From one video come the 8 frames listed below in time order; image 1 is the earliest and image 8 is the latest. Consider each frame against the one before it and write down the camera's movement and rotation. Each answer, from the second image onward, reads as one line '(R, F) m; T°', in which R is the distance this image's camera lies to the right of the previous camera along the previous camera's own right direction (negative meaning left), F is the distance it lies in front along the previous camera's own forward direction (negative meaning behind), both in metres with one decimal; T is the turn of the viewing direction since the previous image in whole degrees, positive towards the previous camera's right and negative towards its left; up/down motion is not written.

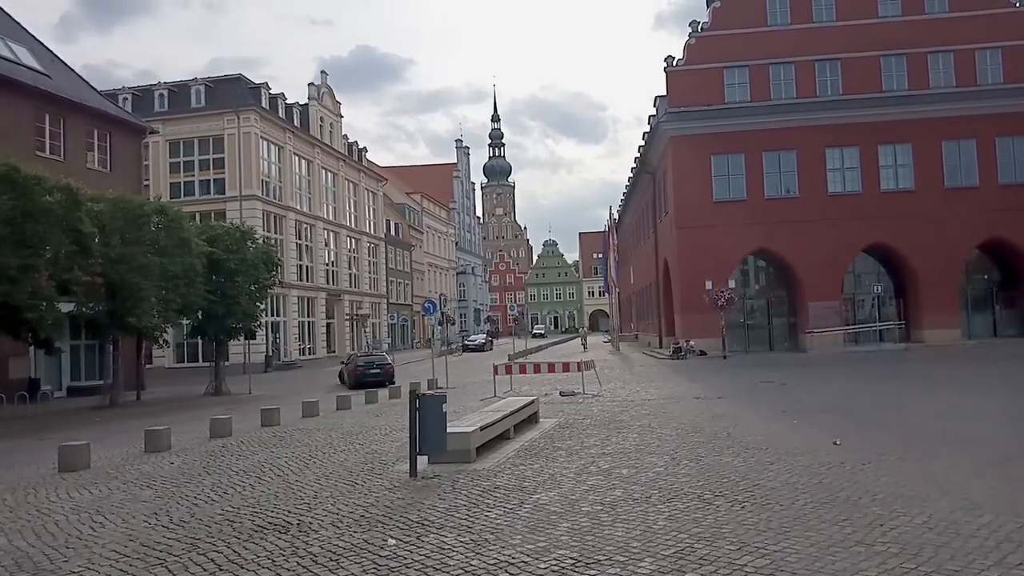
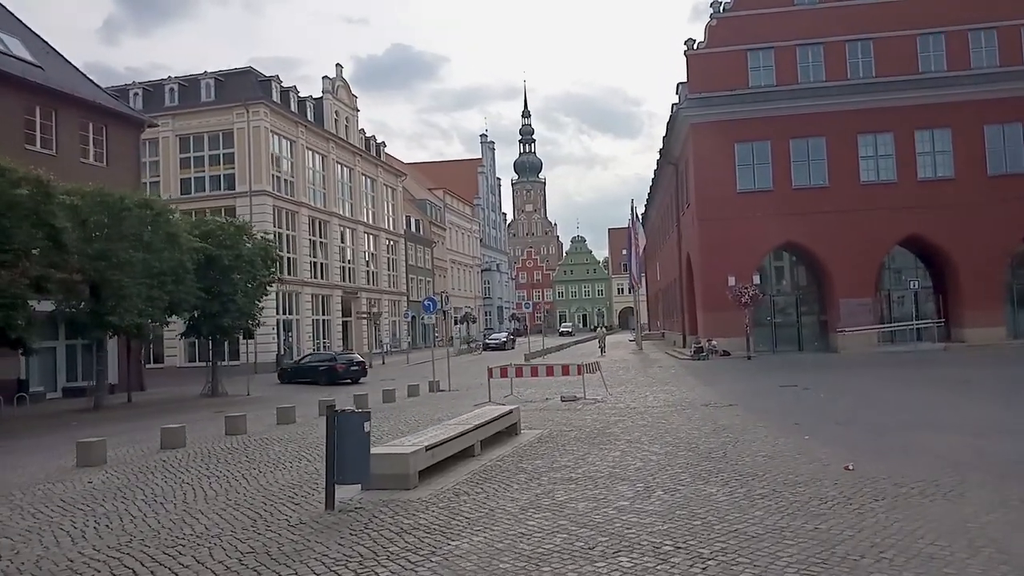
(+0.9, +1.7) m; -2°
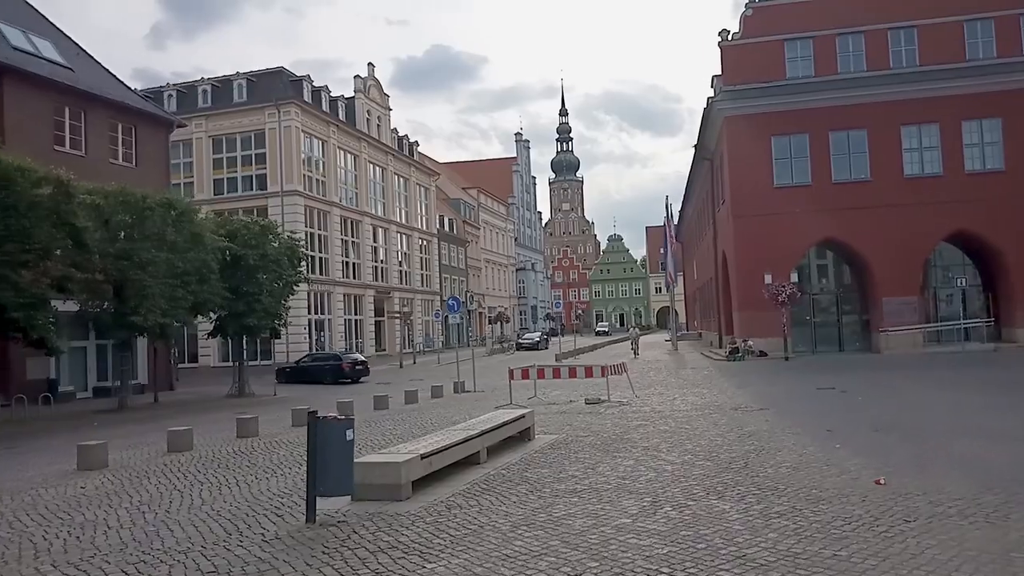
(+0.4, +0.6) m; -3°
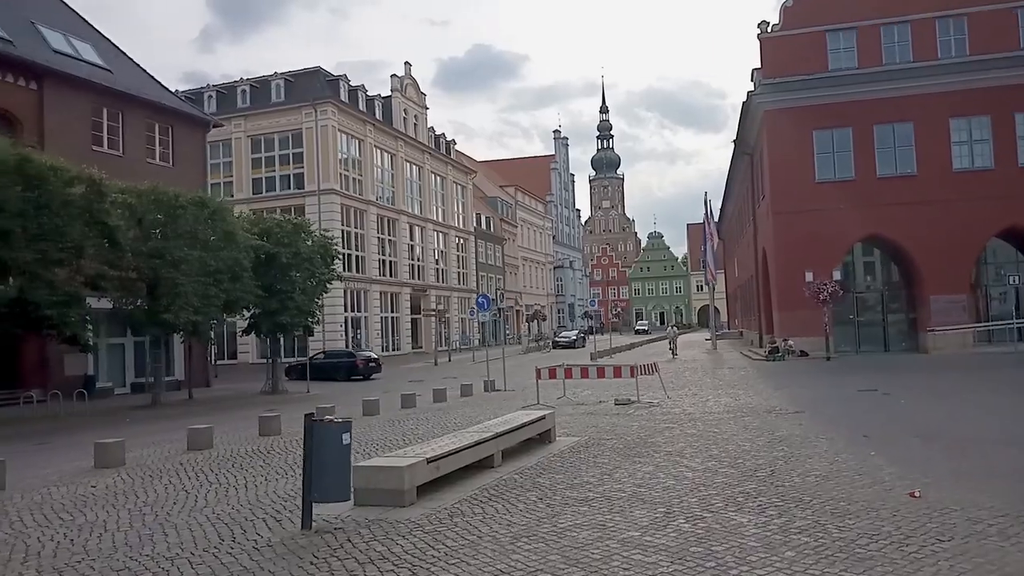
(+0.3, +0.4) m; -3°
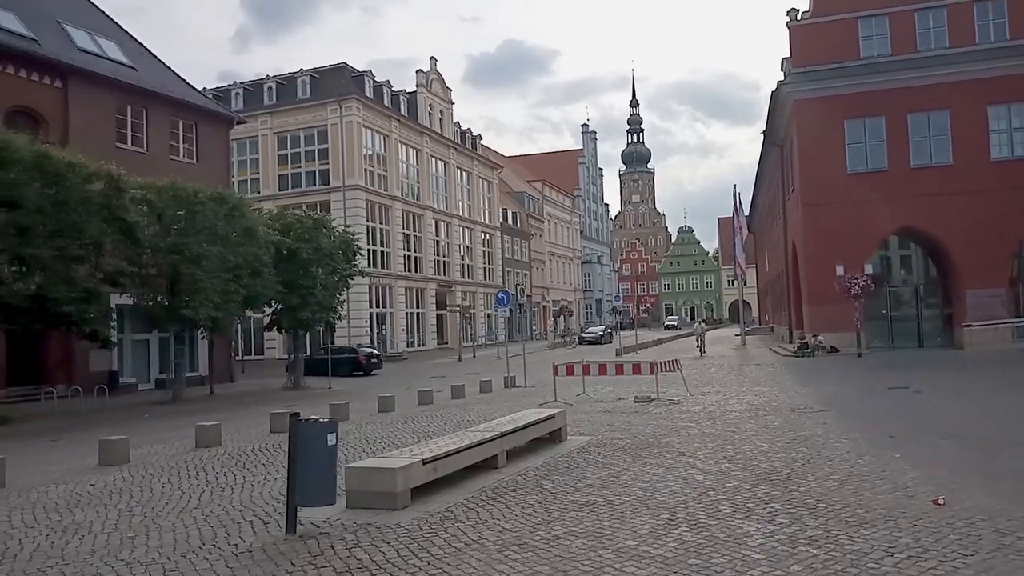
(+0.3, +0.4) m; -2°
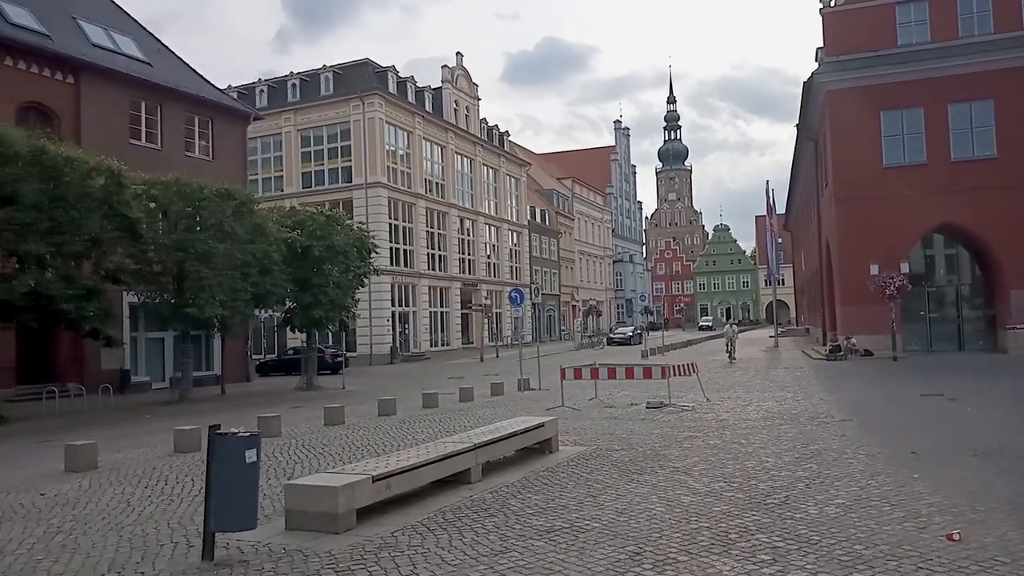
(+0.7, +0.9) m; -3°
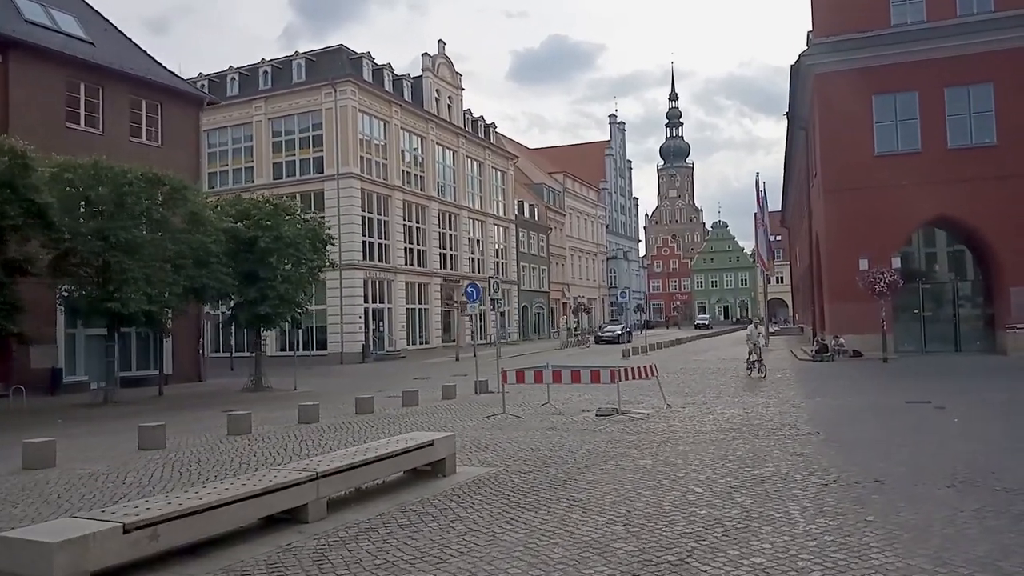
(+1.3, +1.9) m; 0°
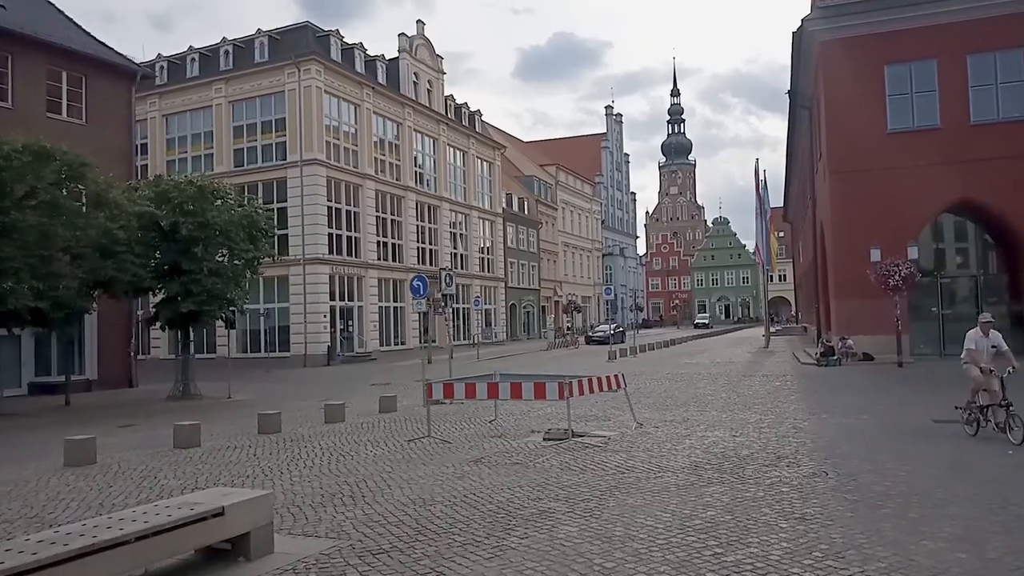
(+1.1, +3.3) m; 0°
